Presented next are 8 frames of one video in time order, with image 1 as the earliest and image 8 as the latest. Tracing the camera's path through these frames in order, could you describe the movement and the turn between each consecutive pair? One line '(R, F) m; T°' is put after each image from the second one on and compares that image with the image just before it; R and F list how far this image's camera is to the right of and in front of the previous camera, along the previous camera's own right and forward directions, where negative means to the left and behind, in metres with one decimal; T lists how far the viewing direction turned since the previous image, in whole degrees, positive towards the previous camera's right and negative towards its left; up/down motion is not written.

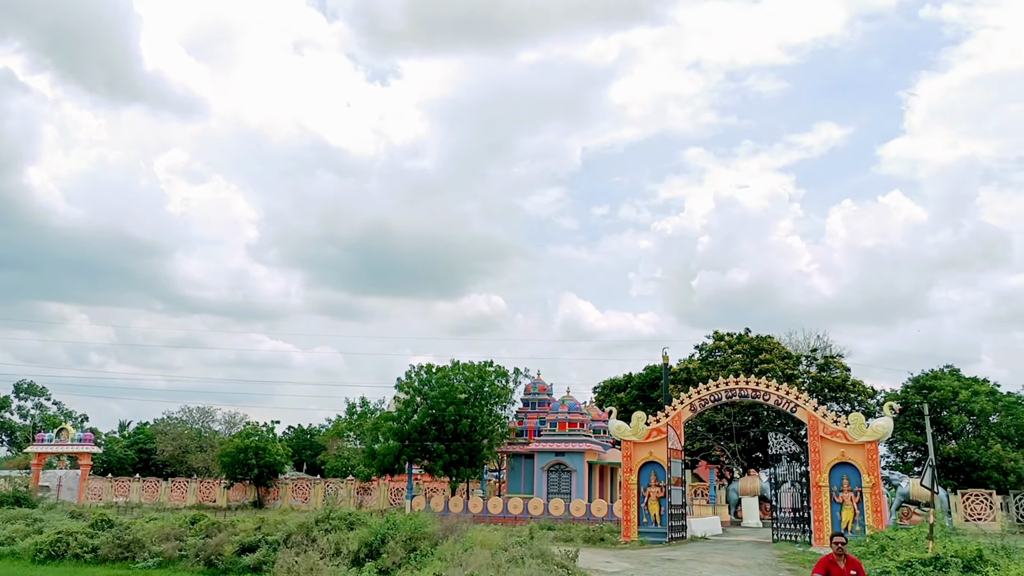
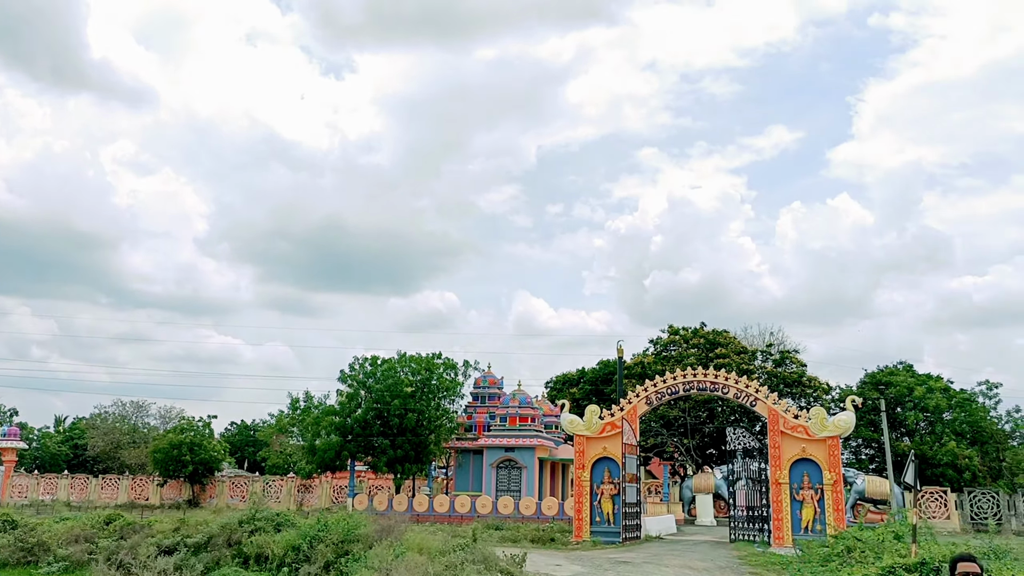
(+0.1, +1.3) m; +3°
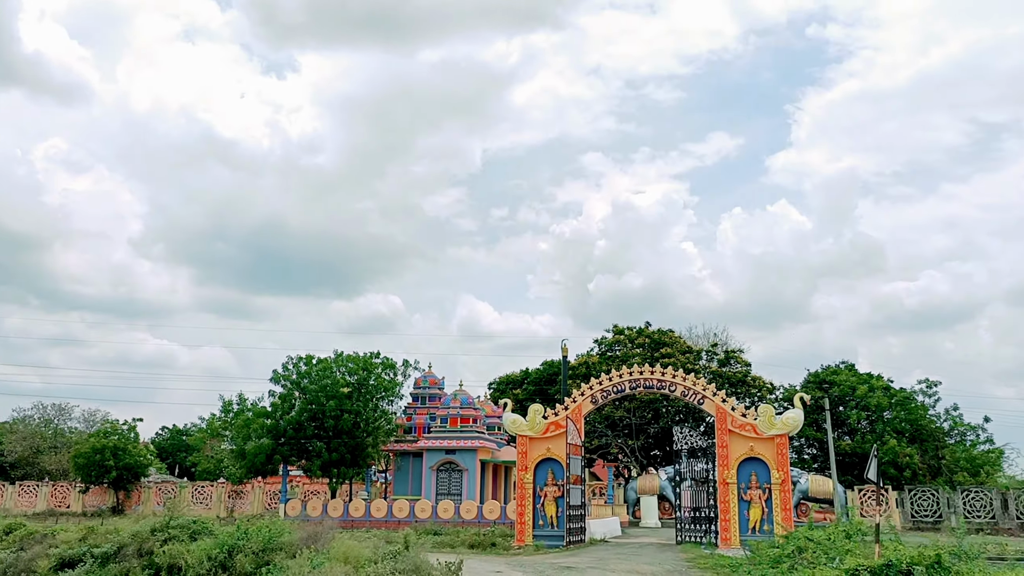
(+0.1, +0.9) m; +4°
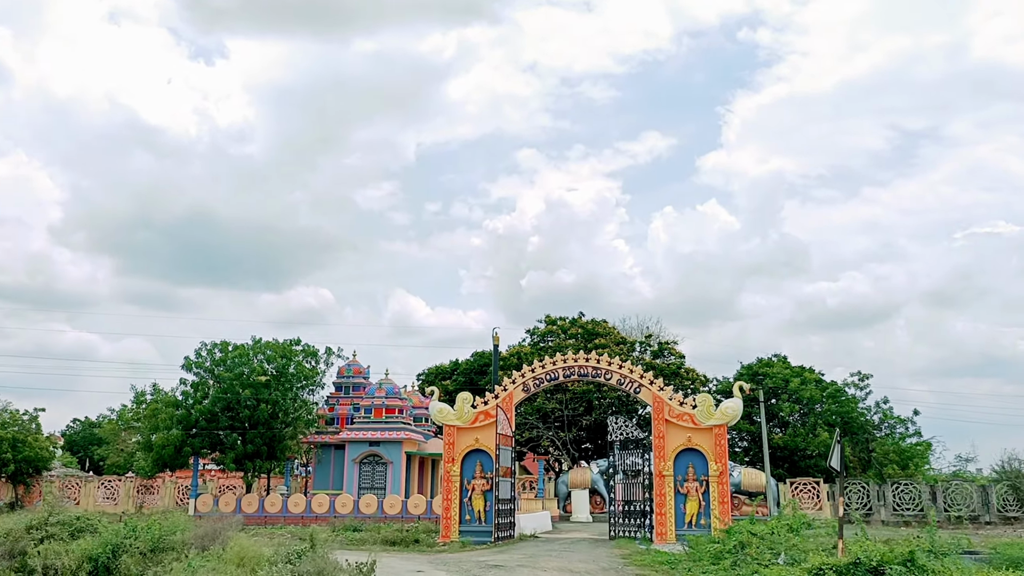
(+0.1, +1.2) m; +5°
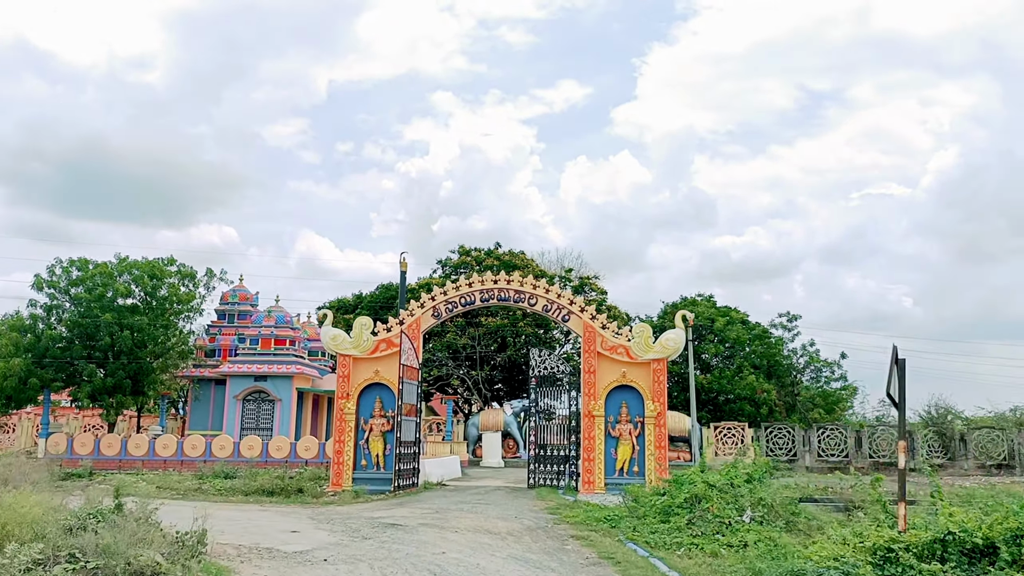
(0.0, +2.8) m; +7°
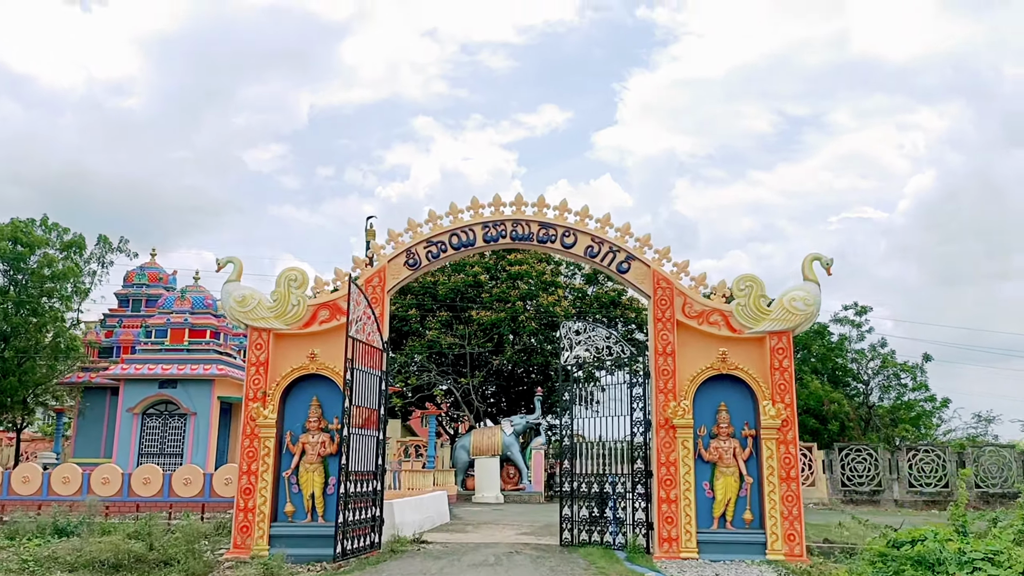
(-0.5, +6.0) m; +1°
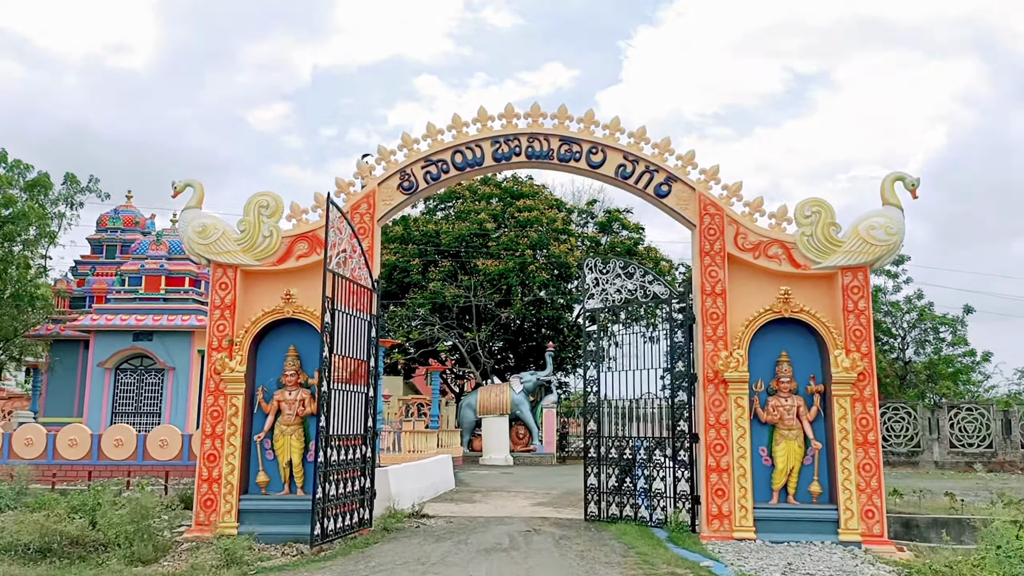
(-0.1, +1.6) m; 0°
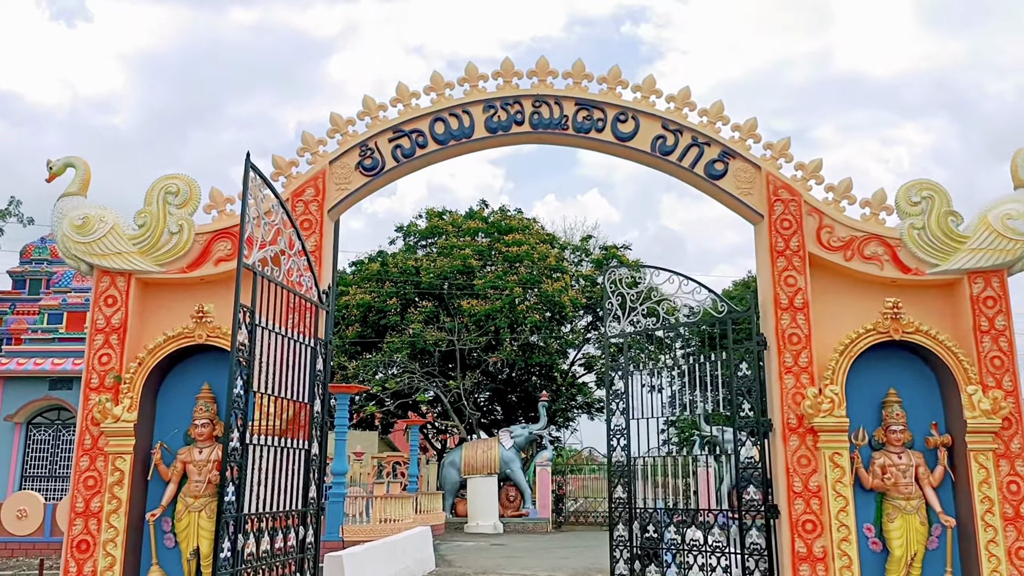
(-0.1, +2.1) m; +1°
